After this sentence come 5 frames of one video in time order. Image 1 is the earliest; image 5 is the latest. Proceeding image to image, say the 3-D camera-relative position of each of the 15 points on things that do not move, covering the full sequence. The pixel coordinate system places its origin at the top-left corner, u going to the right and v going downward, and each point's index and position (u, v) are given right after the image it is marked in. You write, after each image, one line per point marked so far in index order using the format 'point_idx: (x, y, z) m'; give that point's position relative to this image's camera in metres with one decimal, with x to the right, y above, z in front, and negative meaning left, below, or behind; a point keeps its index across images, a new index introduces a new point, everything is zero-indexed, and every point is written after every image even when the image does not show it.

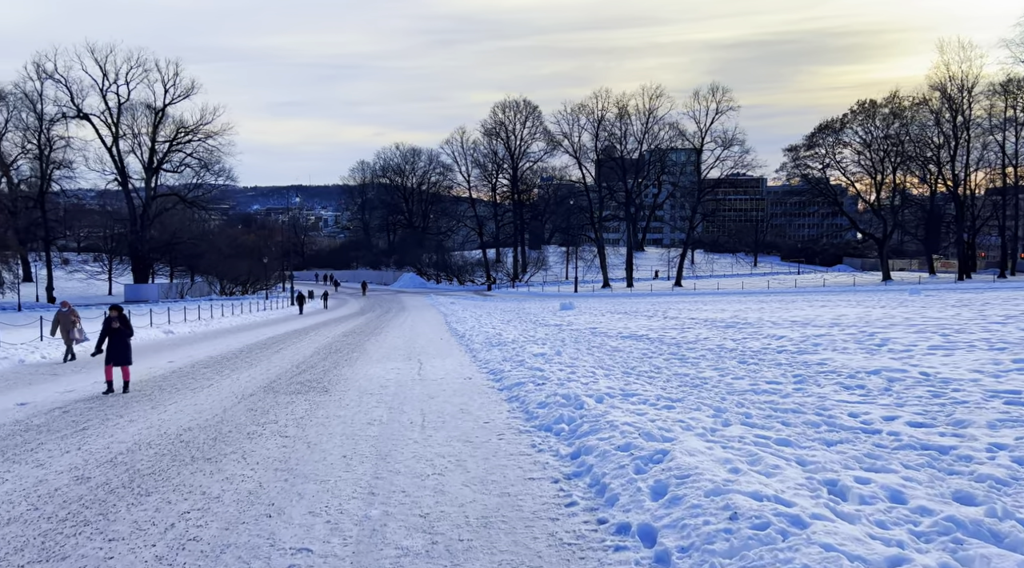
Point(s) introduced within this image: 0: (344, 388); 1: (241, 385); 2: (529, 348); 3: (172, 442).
0: (-2.6, -1.6, +13.9) m
1: (-4.5, -1.7, +15.0) m
2: (+0.3, -1.3, +18.0) m
3: (-3.6, -1.7, +9.4) m
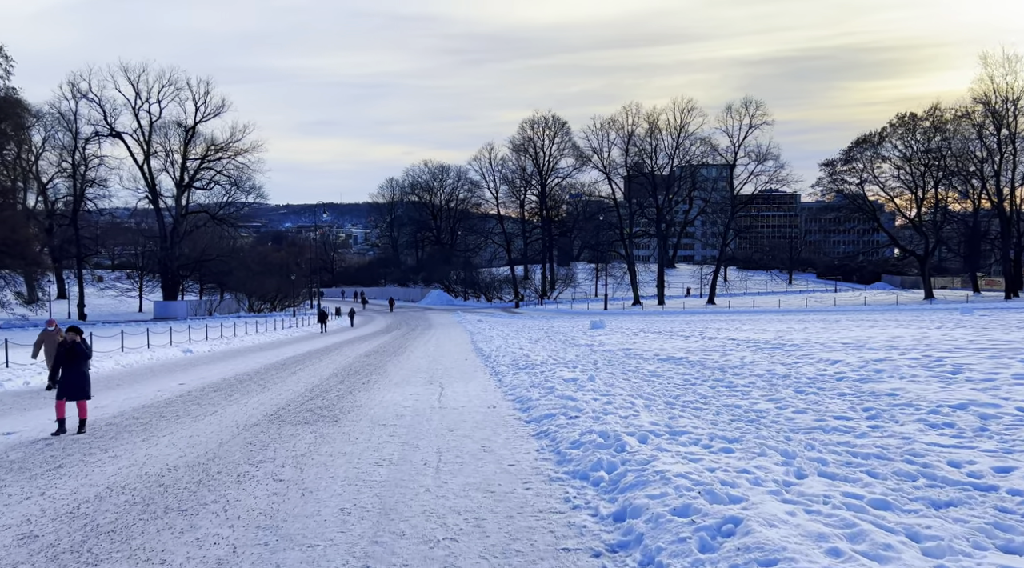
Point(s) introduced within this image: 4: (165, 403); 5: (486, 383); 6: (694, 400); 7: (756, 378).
0: (-2.2, -1.9, +12.6) m
1: (-4.1, -2.0, +13.8) m
2: (+0.9, -1.6, +16.6) m
3: (-3.3, -1.8, +8.1) m
4: (-6.1, -2.1, +15.8) m
5: (-0.5, -1.9, +16.7) m
6: (+2.4, -1.6, +11.9) m
7: (+4.0, -1.5, +14.5) m
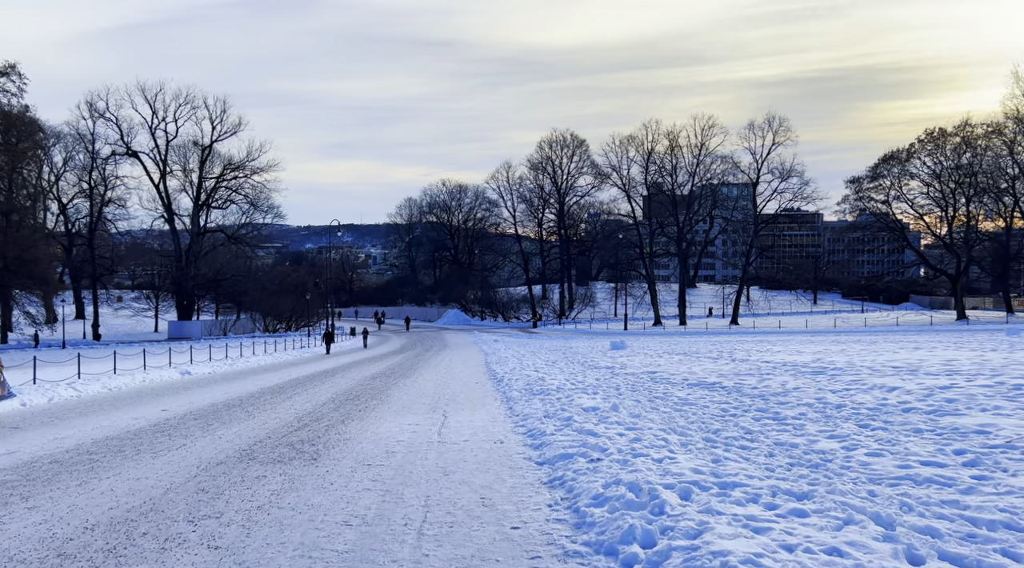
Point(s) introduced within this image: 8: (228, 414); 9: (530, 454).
0: (-2.1, -2.1, +10.8) m
1: (-3.9, -2.2, +11.9) m
2: (+1.1, -1.9, +14.7) m
3: (-3.3, -1.9, +6.3) m
4: (-5.9, -2.3, +14.0) m
5: (-0.3, -2.1, +14.8) m
6: (+2.5, -1.7, +10.0) m
7: (+4.1, -1.7, +12.5) m
8: (-5.4, -2.5, +17.0) m
9: (+0.2, -1.9, +10.0) m
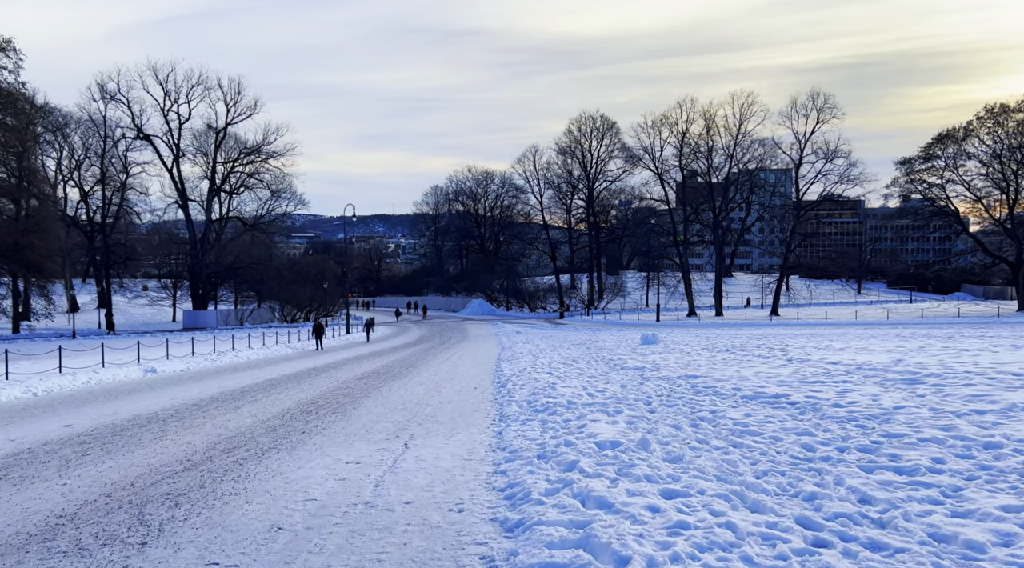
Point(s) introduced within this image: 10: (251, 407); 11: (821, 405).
0: (-2.4, -1.8, +6.6) m
1: (-4.2, -1.9, +7.8) m
2: (+0.9, -1.6, +10.4) m
3: (-3.7, -1.7, +2.2) m
4: (-6.1, -2.1, +10.0) m
5: (-0.4, -1.9, +10.6) m
6: (+2.2, -1.5, +5.6) m
7: (+3.9, -1.5, +8.1) m
8: (-5.5, -2.2, +12.9) m
9: (-0.1, -1.7, +5.7) m
10: (-4.9, -2.3, +16.8) m
11: (+4.2, -1.6, +12.2) m
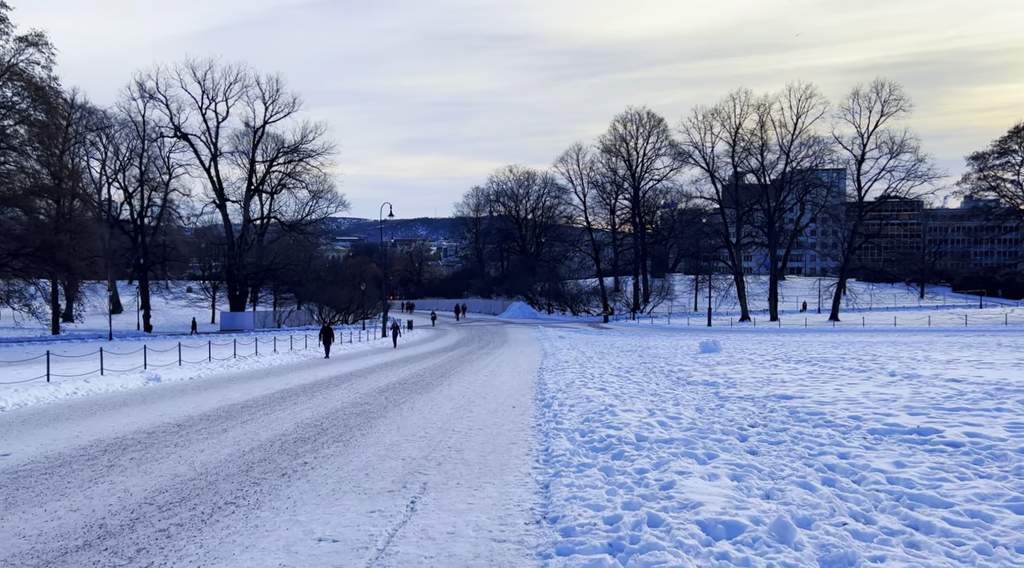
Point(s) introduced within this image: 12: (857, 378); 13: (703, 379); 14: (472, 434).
0: (-2.1, -1.7, +3.4) m
1: (-3.9, -1.8, +4.7) m
2: (+1.3, -1.6, +7.1) m
3: (-3.7, -1.6, -0.9) m
4: (-5.7, -2.0, +7.0) m
5: (0.0, -1.8, +7.3) m
6: (+2.4, -1.4, +2.3) m
7: (+4.2, -1.4, +4.6) m
8: (-4.9, -2.1, +9.9) m
9: (+0.1, -1.6, +2.5) m
10: (-4.1, -2.2, +13.7) m
11: (+4.7, -1.6, +8.7) m
12: (+6.5, -1.8, +17.0) m
13: (+3.9, -2.0, +18.5) m
14: (-0.5, -2.0, +12.3) m
